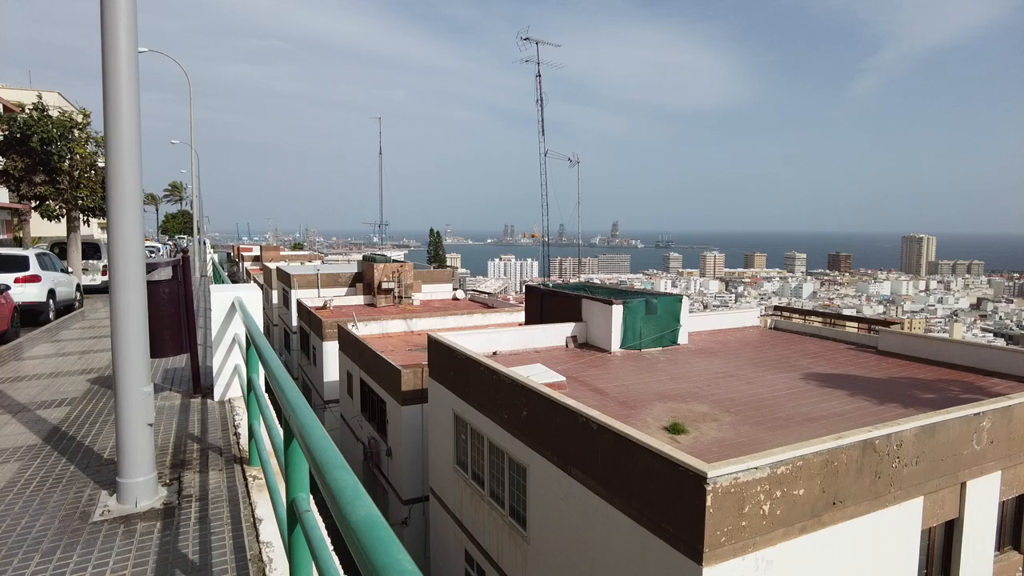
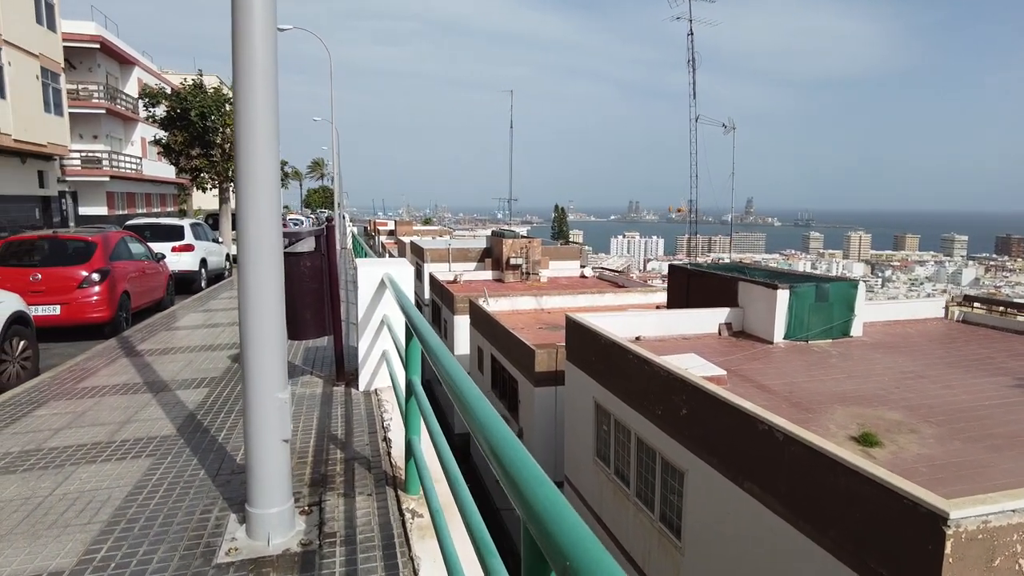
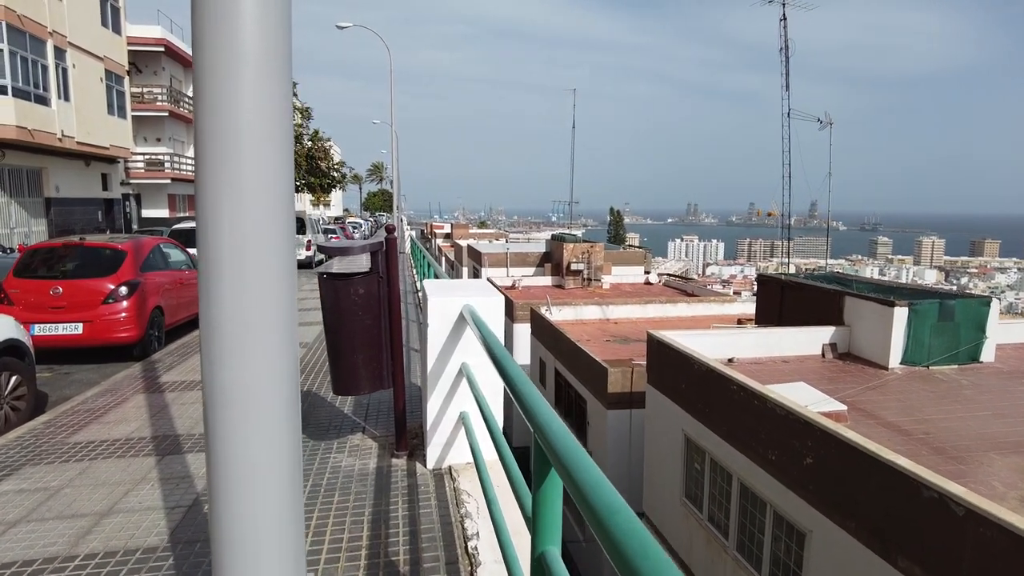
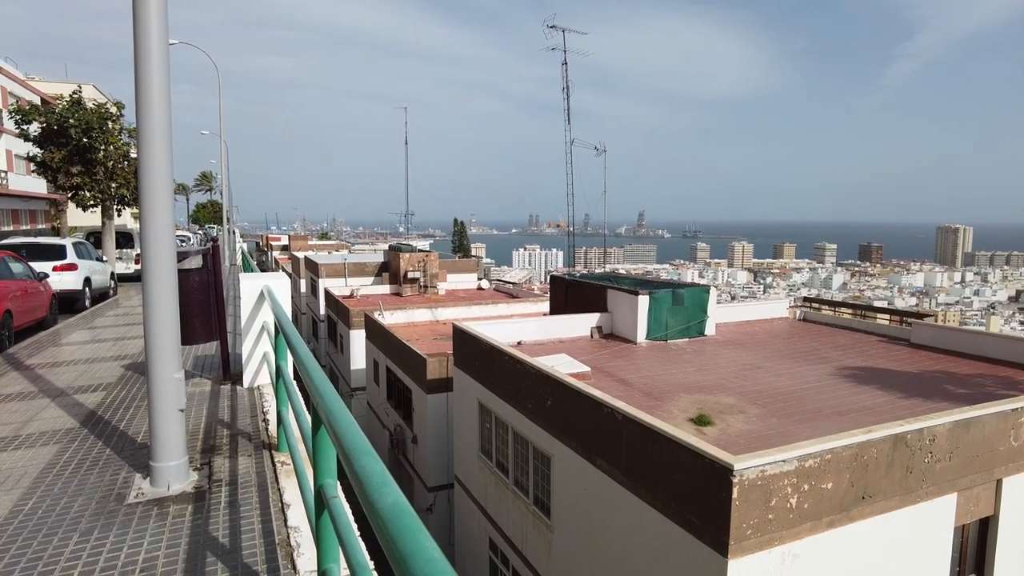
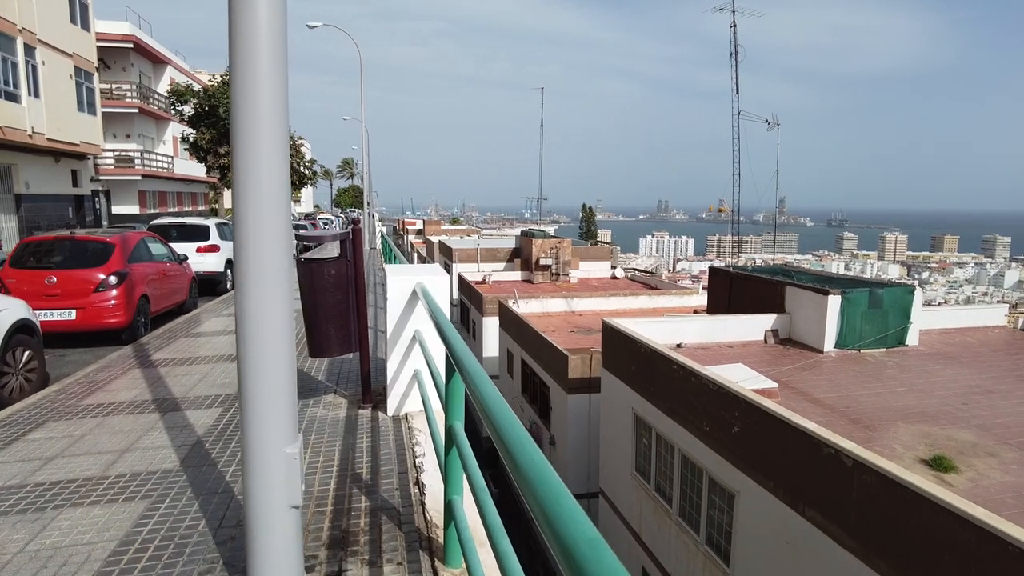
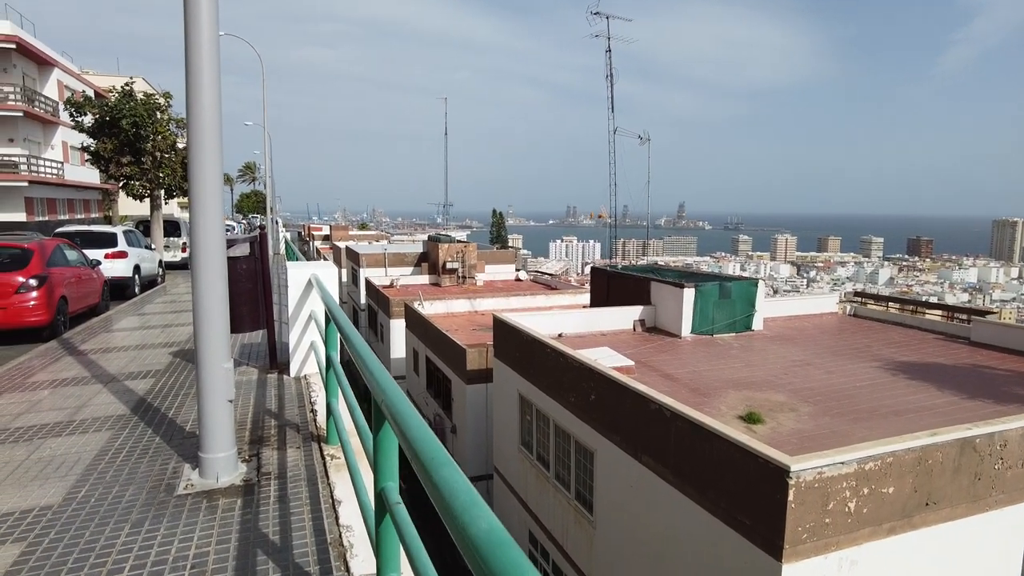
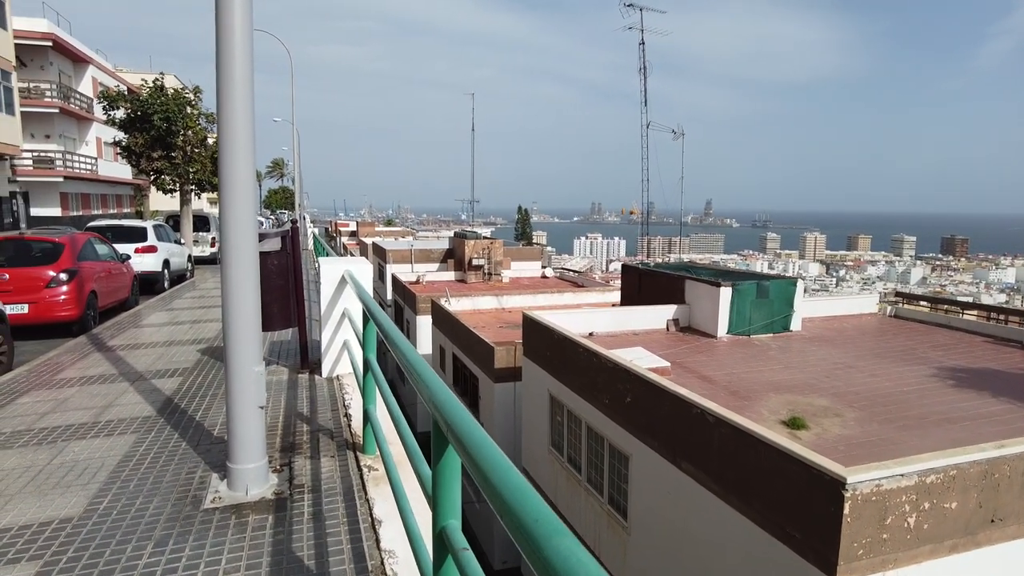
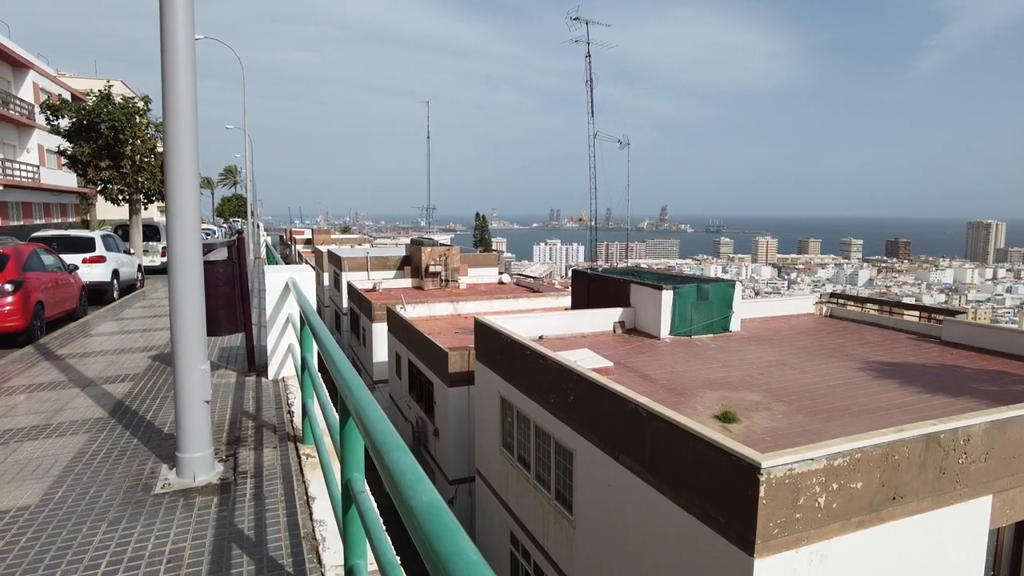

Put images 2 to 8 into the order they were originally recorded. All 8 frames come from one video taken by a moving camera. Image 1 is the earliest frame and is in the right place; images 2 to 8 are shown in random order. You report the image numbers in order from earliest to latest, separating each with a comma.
4, 8, 6, 7, 2, 5, 3
